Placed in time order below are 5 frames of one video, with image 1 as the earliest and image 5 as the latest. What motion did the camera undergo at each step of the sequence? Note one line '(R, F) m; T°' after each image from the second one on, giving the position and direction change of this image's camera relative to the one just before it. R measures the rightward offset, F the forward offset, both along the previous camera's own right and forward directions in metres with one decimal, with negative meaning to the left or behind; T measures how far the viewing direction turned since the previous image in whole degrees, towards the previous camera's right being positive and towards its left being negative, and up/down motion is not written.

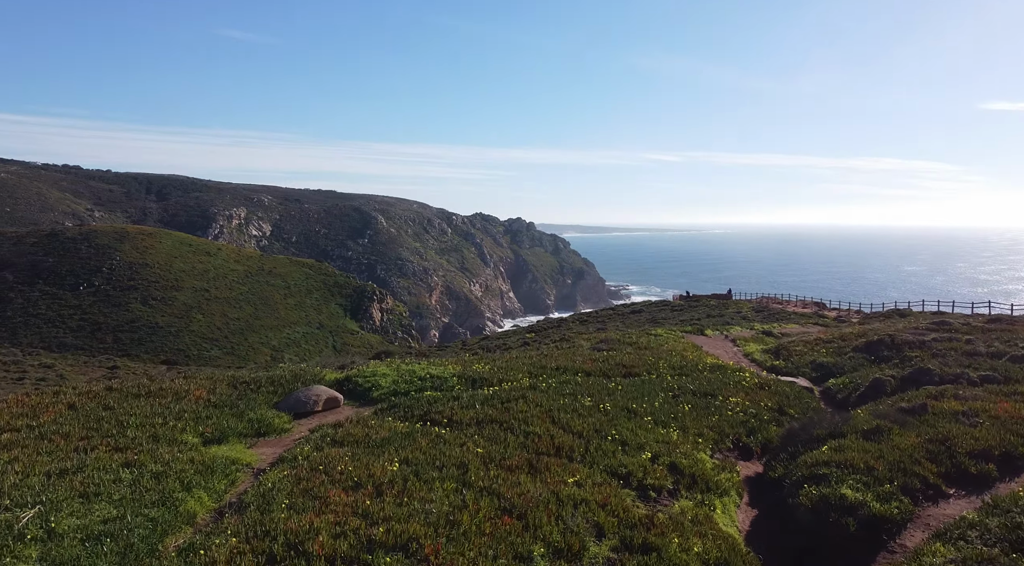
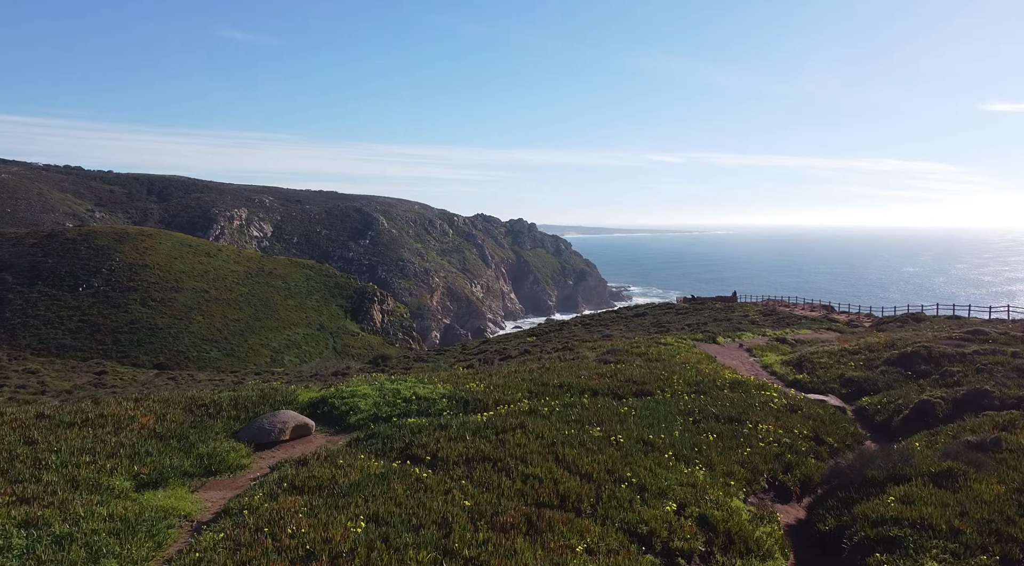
(+0.1, +2.0) m; 0°
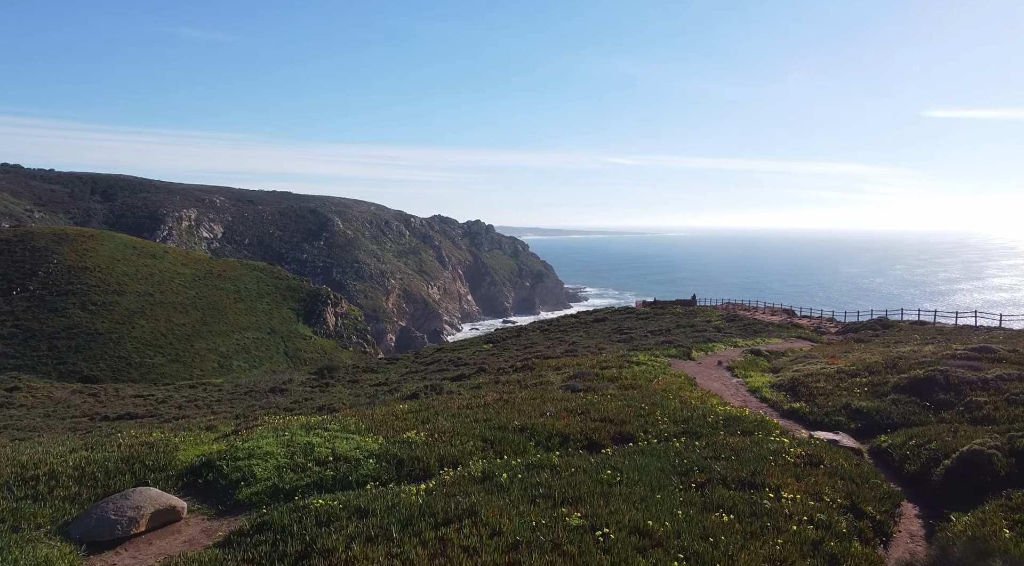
(+0.2, +3.4) m; +3°
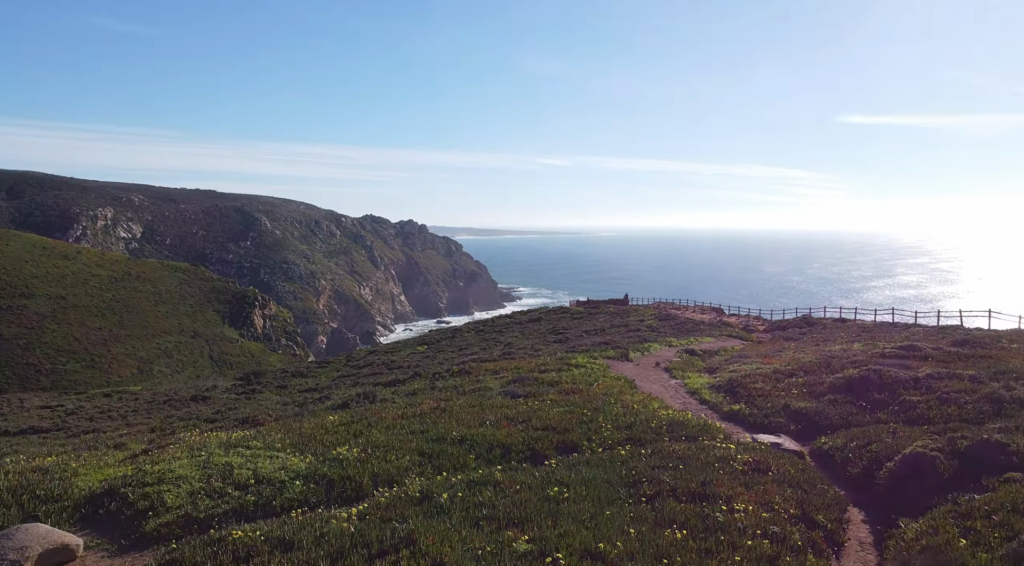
(-0.1, +0.7) m; +5°
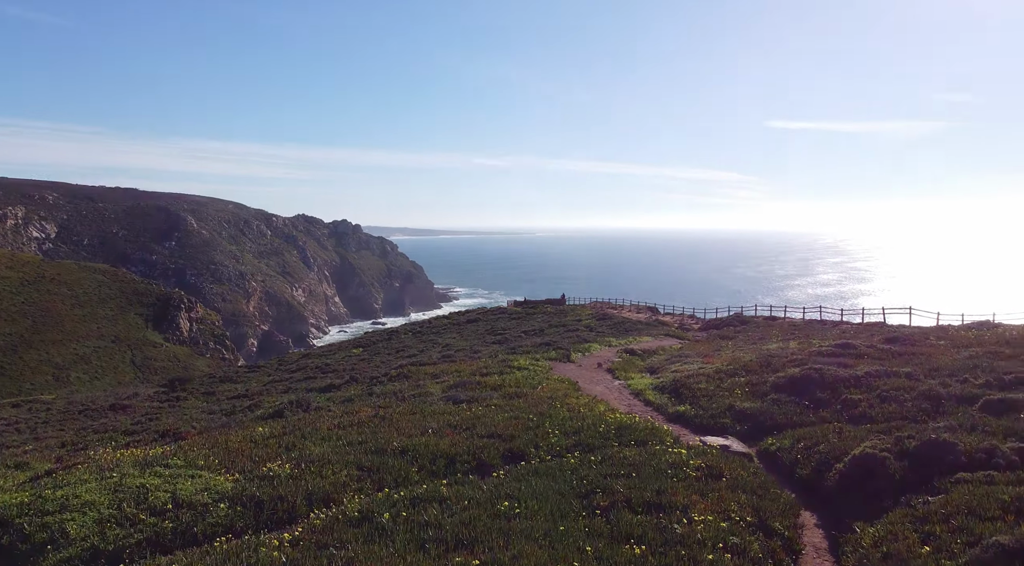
(-0.1, +0.7) m; +5°
